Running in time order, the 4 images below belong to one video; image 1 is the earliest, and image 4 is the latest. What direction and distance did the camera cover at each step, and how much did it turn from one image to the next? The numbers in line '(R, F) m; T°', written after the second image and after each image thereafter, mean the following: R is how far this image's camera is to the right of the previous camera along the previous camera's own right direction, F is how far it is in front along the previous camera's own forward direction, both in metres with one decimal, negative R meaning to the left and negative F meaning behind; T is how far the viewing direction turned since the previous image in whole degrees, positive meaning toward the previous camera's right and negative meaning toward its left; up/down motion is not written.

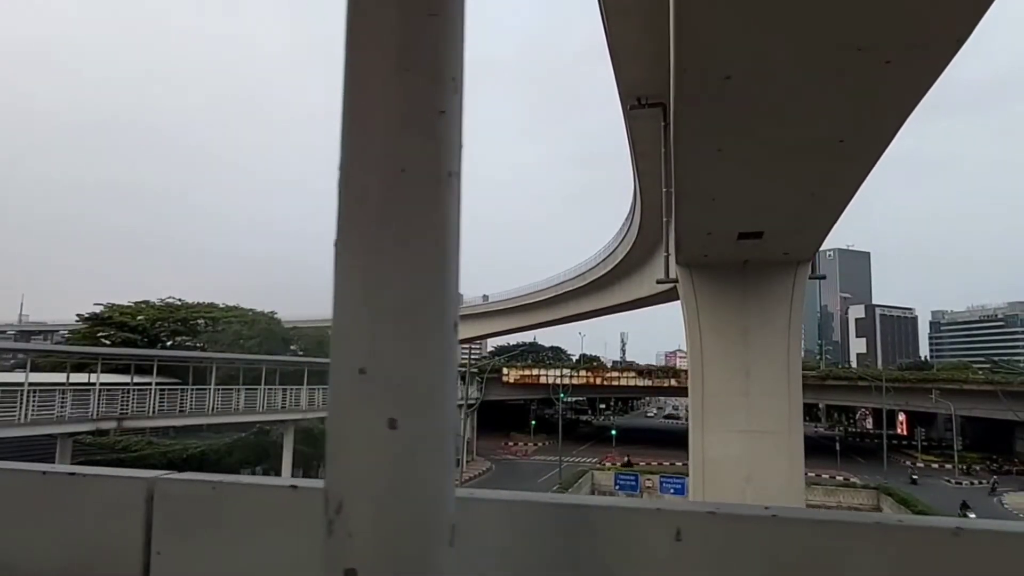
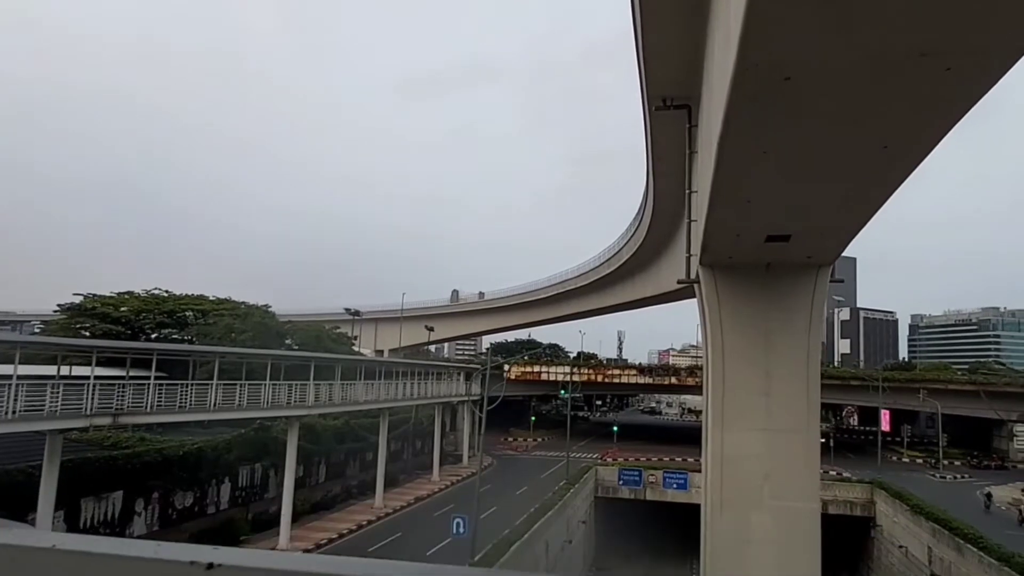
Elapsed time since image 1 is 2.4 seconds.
(-1.4, -0.3) m; +2°
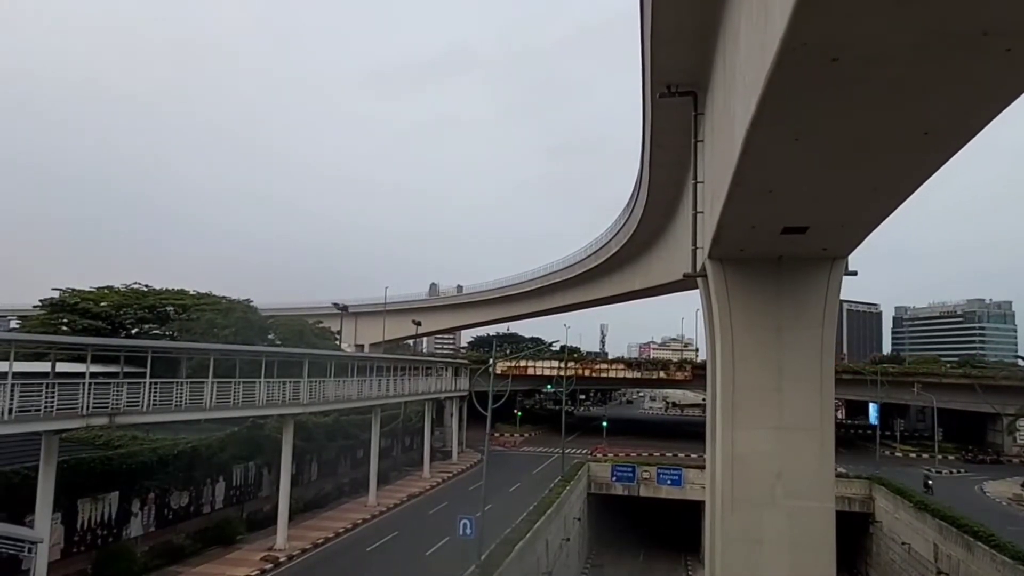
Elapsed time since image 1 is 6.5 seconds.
(-1.0, +0.3) m; +3°
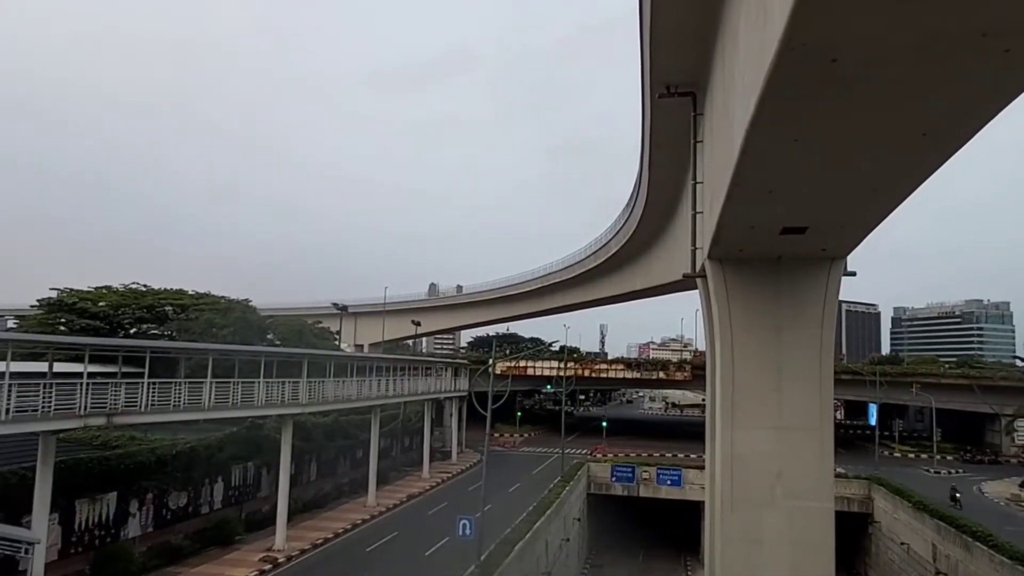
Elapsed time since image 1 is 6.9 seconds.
(0.0, 0.0) m; 0°
